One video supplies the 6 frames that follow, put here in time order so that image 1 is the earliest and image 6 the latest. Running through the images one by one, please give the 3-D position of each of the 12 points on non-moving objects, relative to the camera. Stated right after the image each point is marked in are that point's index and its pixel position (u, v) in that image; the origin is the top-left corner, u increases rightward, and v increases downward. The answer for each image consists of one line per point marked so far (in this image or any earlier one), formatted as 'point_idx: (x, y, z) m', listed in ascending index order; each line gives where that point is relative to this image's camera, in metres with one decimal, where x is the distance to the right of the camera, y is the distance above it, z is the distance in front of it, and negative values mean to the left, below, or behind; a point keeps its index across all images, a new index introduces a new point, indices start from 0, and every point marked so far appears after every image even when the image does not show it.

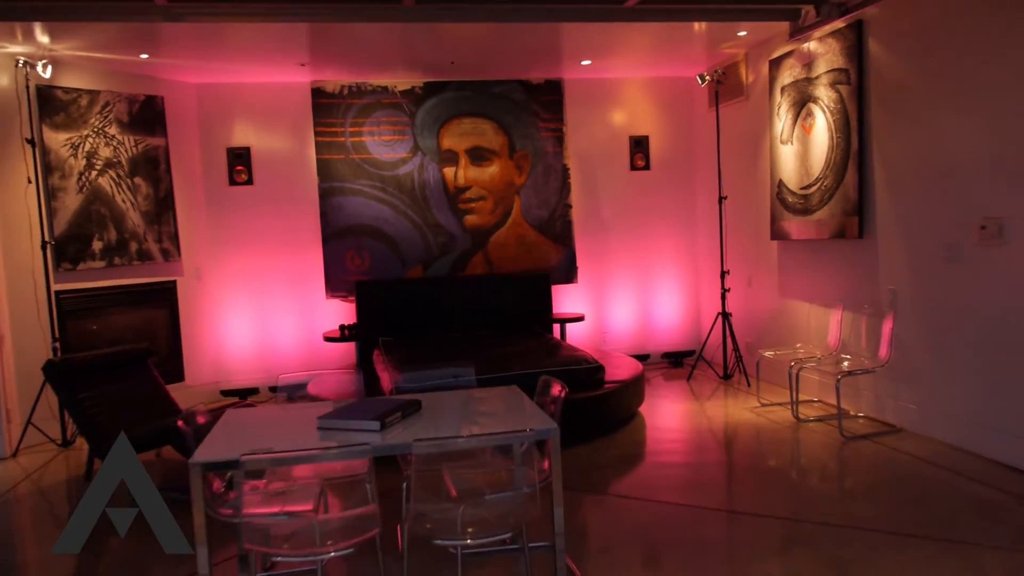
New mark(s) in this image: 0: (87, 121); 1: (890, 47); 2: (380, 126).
0: (-3.1, +1.2, +6.0) m
1: (+2.3, +1.5, +4.9) m
2: (-1.1, +1.4, +7.1) m
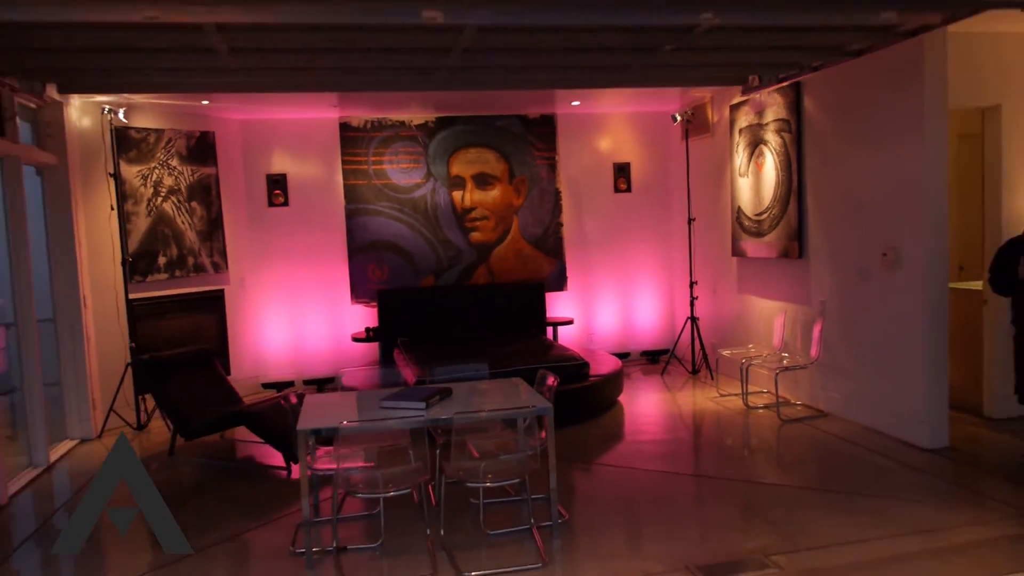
0: (-3.1, +1.2, +7.1) m
1: (+2.3, +1.4, +6.1) m
2: (-1.2, +1.3, +8.2) m
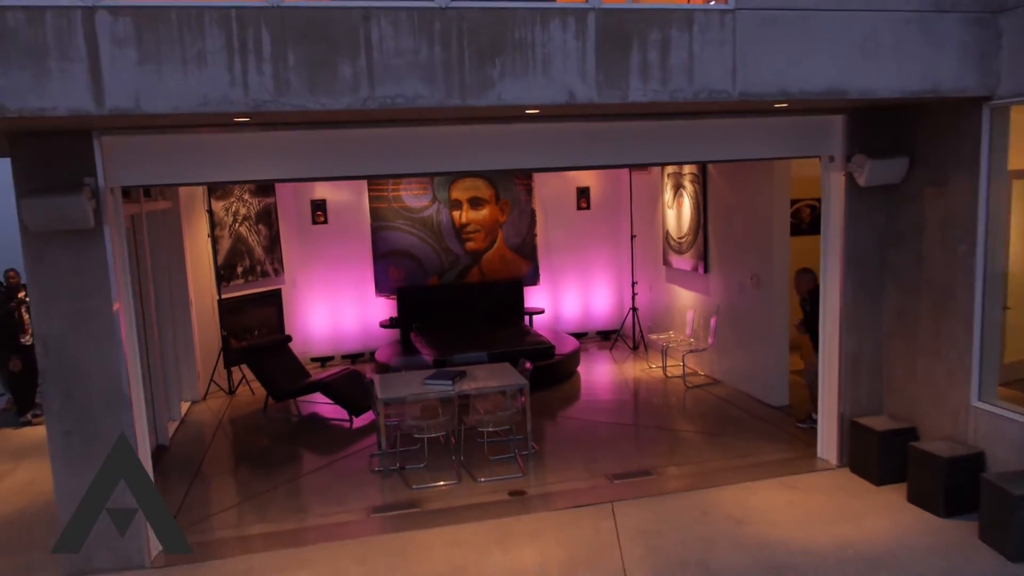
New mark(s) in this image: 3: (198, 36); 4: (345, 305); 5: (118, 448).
0: (-3.3, +1.1, +9.6) m
1: (+2.2, +1.3, +8.7) m
2: (-1.3, +1.4, +10.7) m
3: (-1.5, +1.2, +4.1) m
4: (-2.2, -0.2, +10.8) m
5: (-2.4, -1.0, +5.0) m
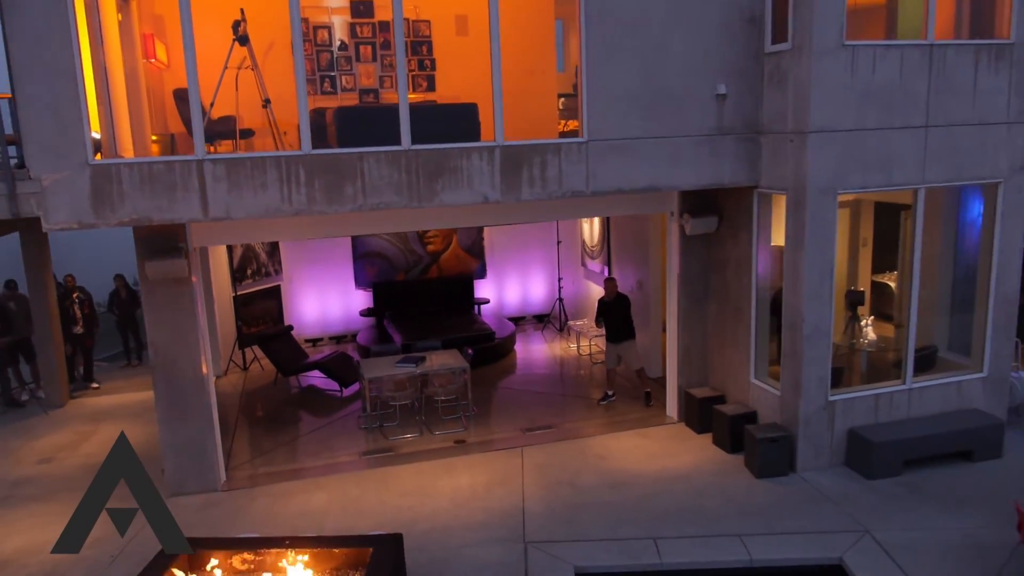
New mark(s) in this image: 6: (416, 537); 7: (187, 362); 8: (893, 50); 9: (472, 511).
0: (-4.0, +1.1, +12.2) m
1: (+1.5, +1.3, +11.5) m
2: (-2.1, +1.4, +13.4) m
3: (-2.1, +0.9, +6.8) m
4: (-3.0, -0.2, +13.5) m
5: (-3.0, -1.2, +7.8) m
6: (-0.8, -2.1, +6.8) m
7: (-3.1, -0.7, +7.7) m
8: (+3.4, +2.1, +7.3) m
9: (-0.4, -2.0, +7.3) m
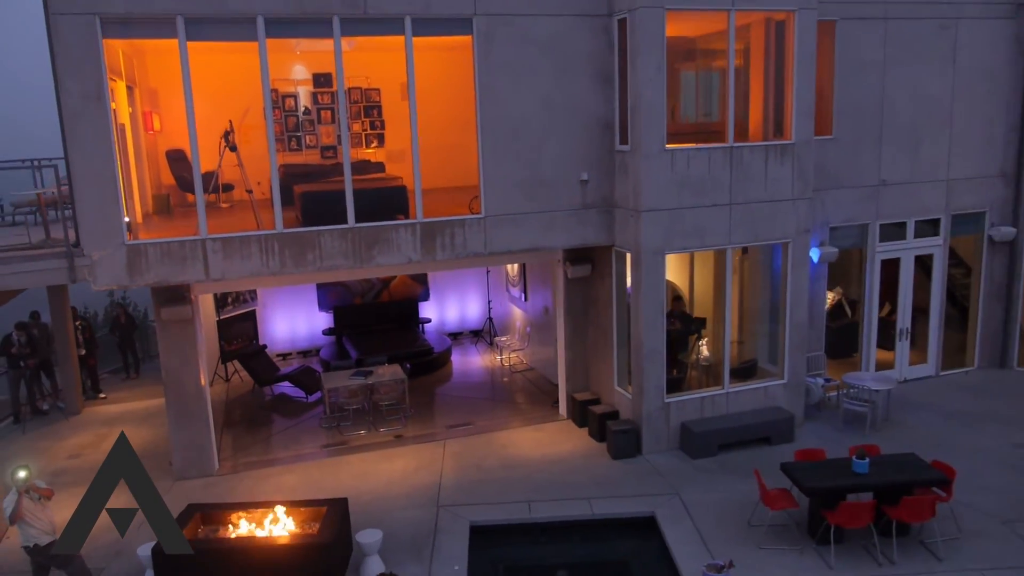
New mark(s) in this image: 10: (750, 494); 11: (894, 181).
0: (-5.2, +0.7, +14.8) m
1: (+0.3, +0.8, +14.3) m
2: (-3.4, +1.0, +16.1) m
3: (-3.1, +0.5, +9.5) m
4: (-4.2, -0.6, +16.2) m
5: (-4.0, -1.6, +10.5) m
6: (-1.8, -2.5, +9.6) m
7: (-4.1, -1.2, +10.3) m
8: (+2.4, +1.7, +10.2) m
9: (-1.4, -2.4, +10.1) m
10: (+2.8, -2.4, +9.4) m
11: (+5.8, +1.6, +12.4) m
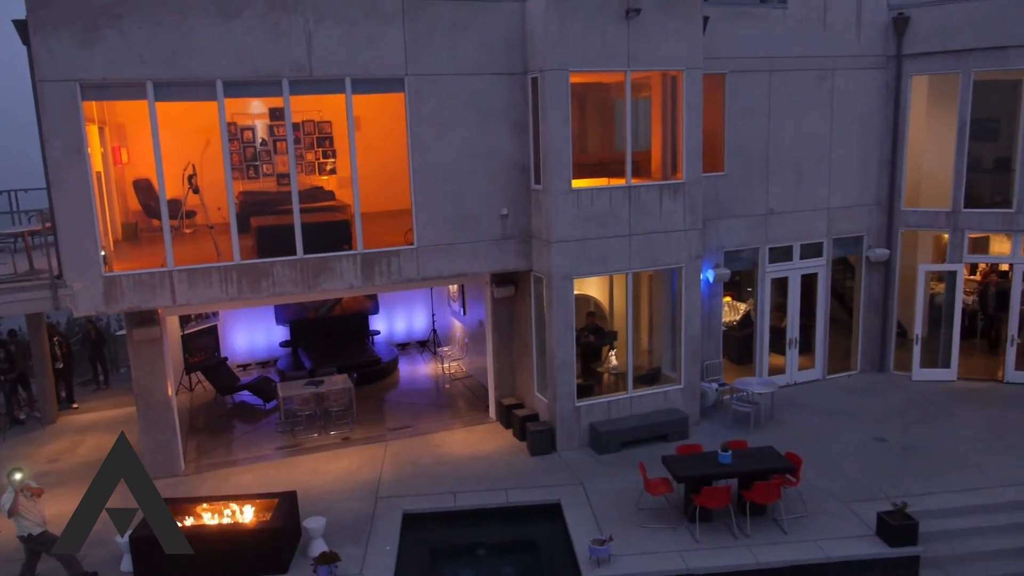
0: (-6.4, +0.3, +16.2) m
1: (-0.9, +0.5, +15.9) m
2: (-4.6, +0.7, +17.5) m
3: (-4.1, +0.2, +10.9) m
4: (-5.5, -0.9, +17.6) m
5: (-5.0, -2.0, +11.9) m
6: (-2.8, -2.8, +11.1) m
7: (-5.1, -1.5, +11.7) m
8: (+1.3, +1.4, +11.9) m
9: (-2.4, -2.8, +11.6) m
10: (+1.8, -2.7, +11.1) m
11: (+4.7, +1.4, +14.2) m
